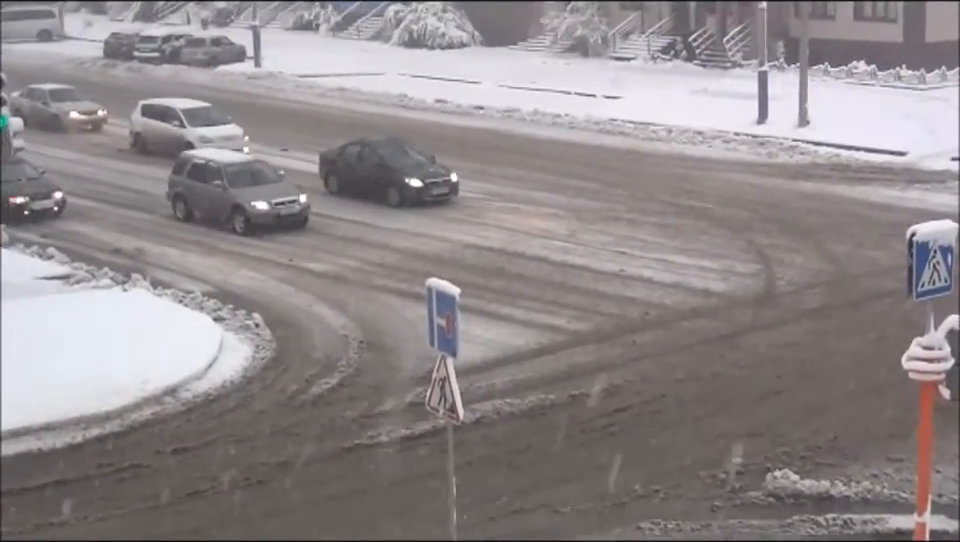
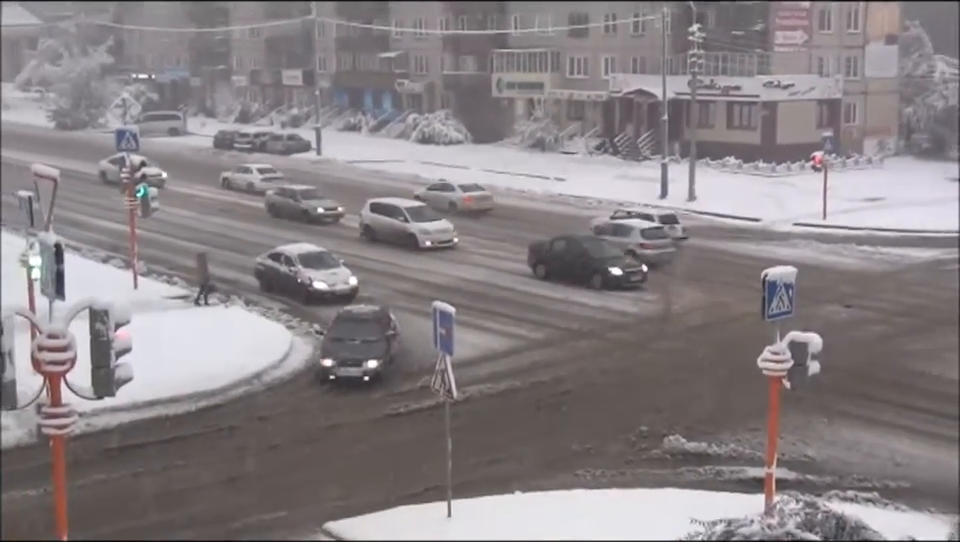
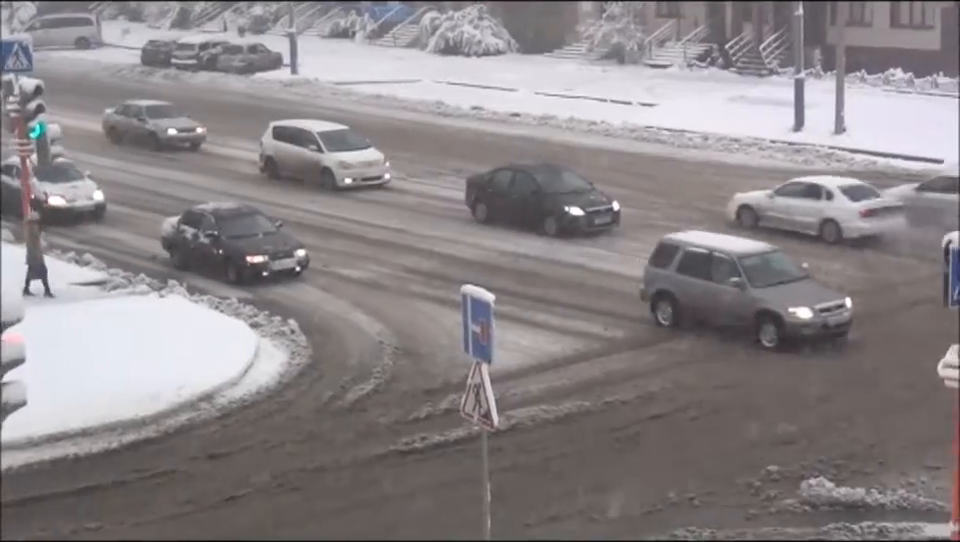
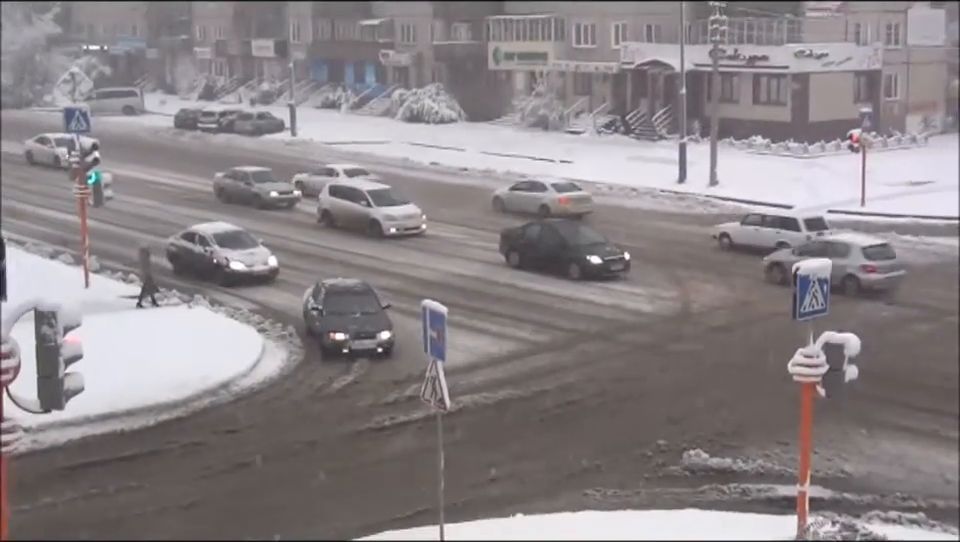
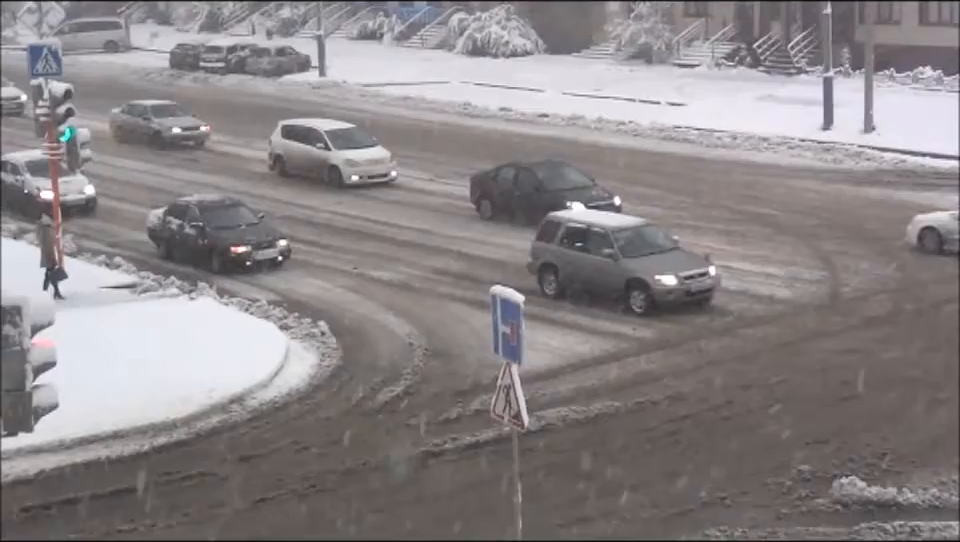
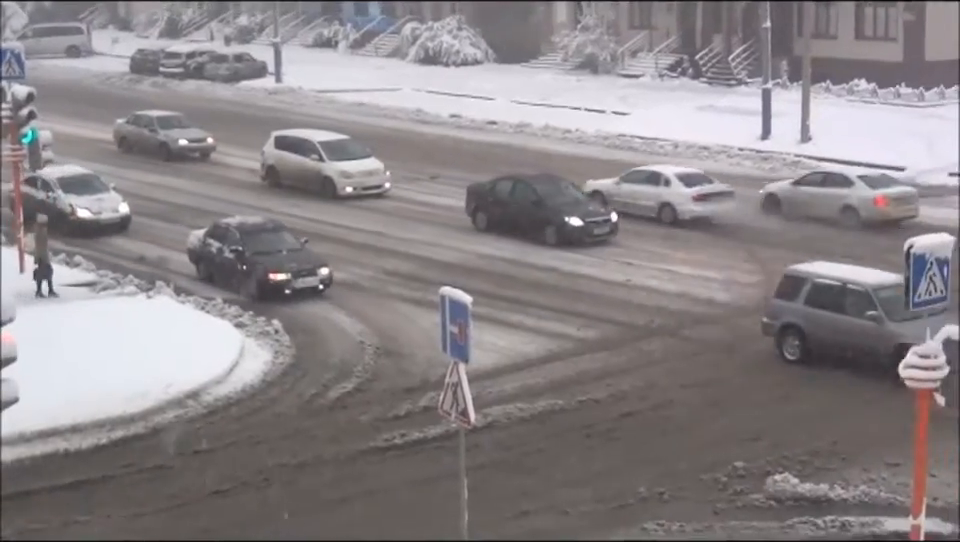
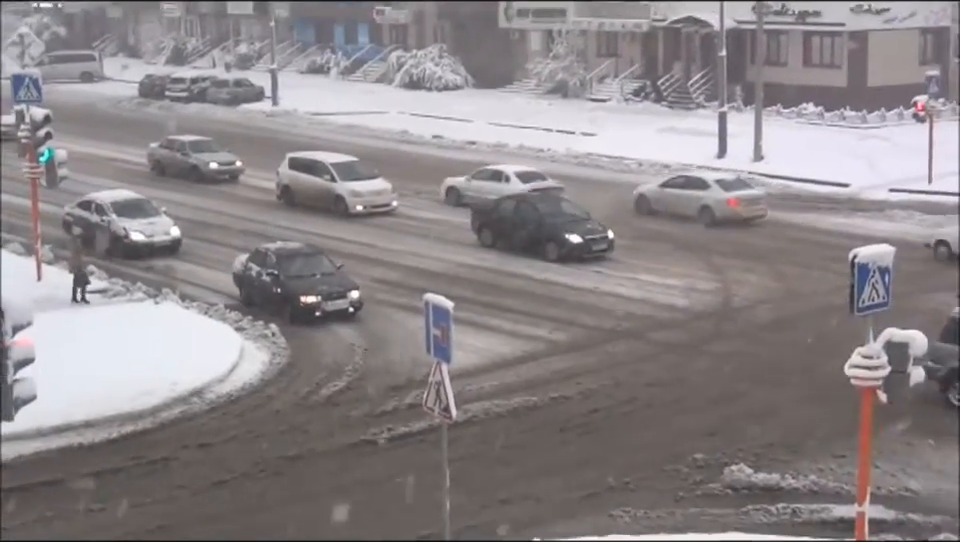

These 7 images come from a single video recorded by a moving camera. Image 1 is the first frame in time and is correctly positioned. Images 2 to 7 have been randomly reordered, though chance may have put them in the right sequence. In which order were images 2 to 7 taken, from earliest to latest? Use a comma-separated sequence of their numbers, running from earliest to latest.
5, 3, 6, 7, 4, 2
